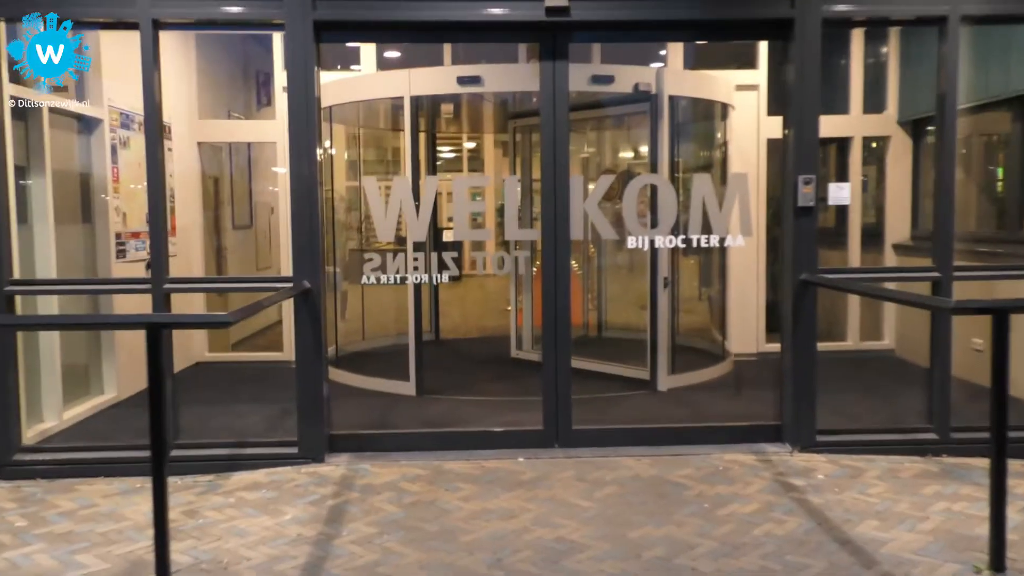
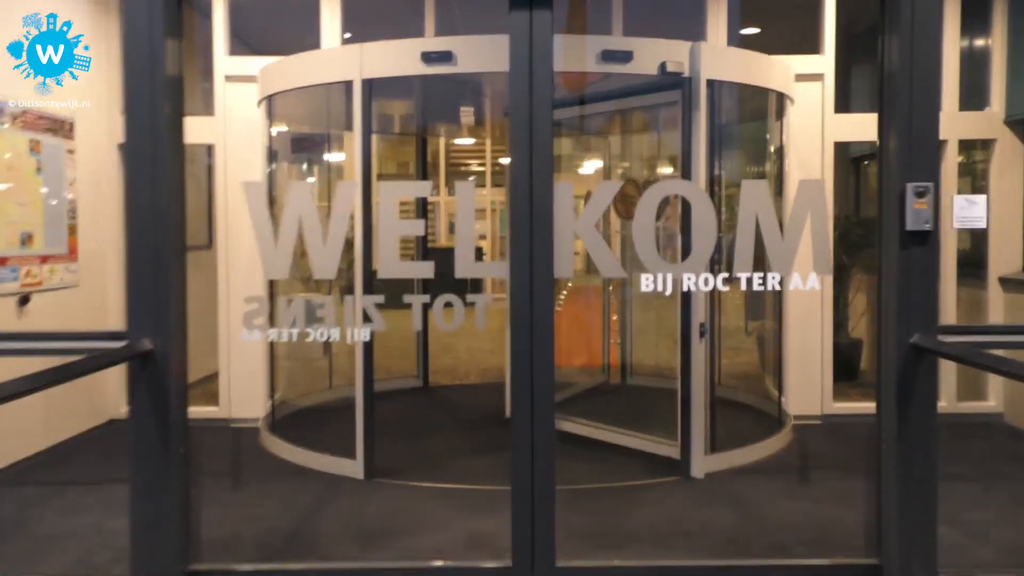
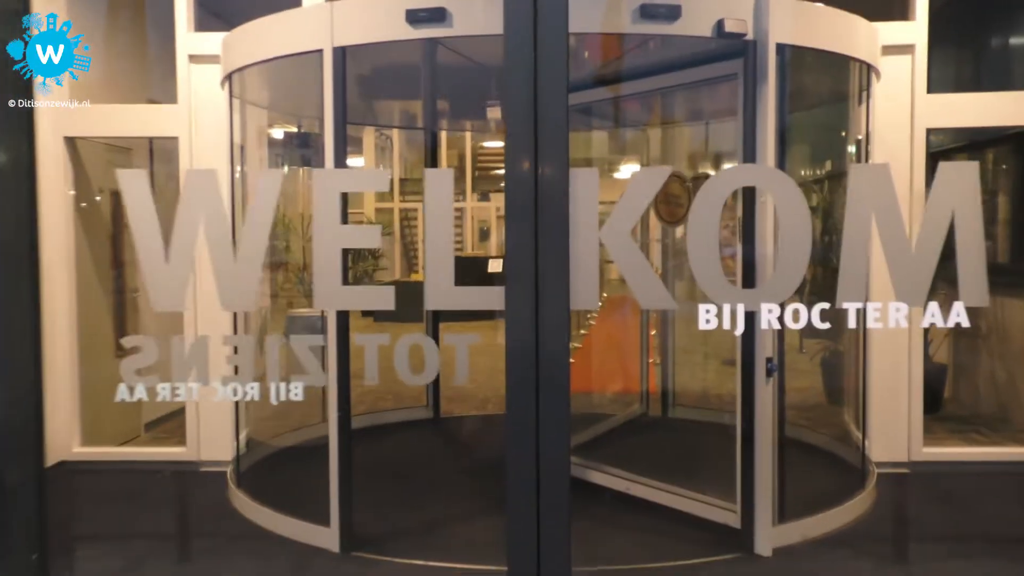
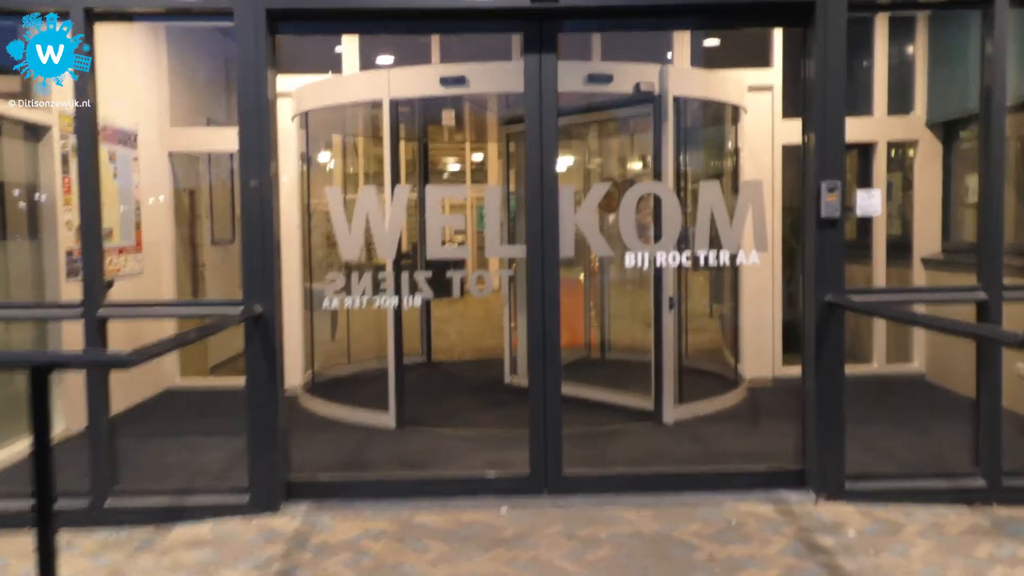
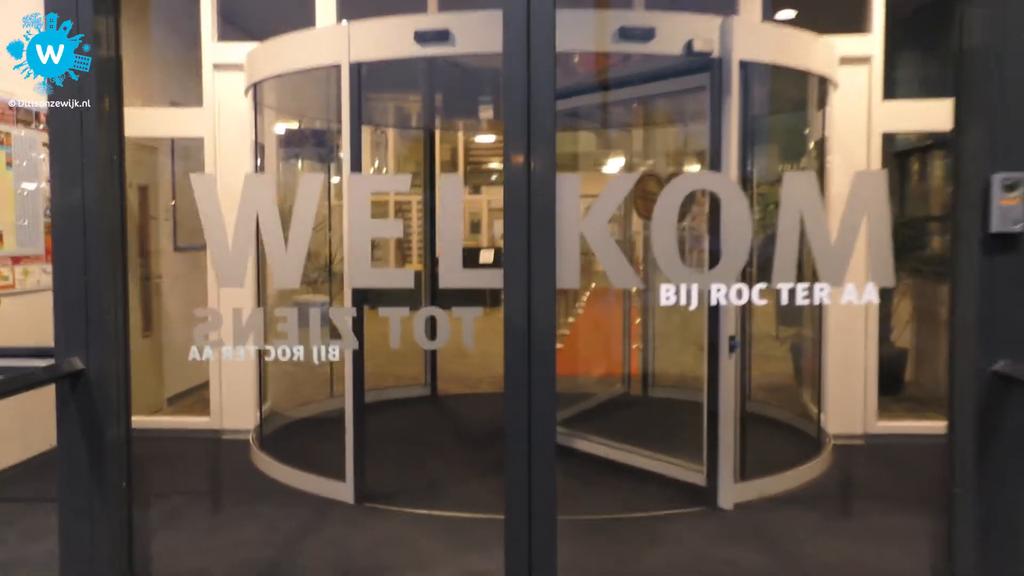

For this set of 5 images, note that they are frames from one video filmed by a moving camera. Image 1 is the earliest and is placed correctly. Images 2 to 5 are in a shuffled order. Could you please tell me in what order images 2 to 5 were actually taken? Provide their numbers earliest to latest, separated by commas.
4, 2, 5, 3
